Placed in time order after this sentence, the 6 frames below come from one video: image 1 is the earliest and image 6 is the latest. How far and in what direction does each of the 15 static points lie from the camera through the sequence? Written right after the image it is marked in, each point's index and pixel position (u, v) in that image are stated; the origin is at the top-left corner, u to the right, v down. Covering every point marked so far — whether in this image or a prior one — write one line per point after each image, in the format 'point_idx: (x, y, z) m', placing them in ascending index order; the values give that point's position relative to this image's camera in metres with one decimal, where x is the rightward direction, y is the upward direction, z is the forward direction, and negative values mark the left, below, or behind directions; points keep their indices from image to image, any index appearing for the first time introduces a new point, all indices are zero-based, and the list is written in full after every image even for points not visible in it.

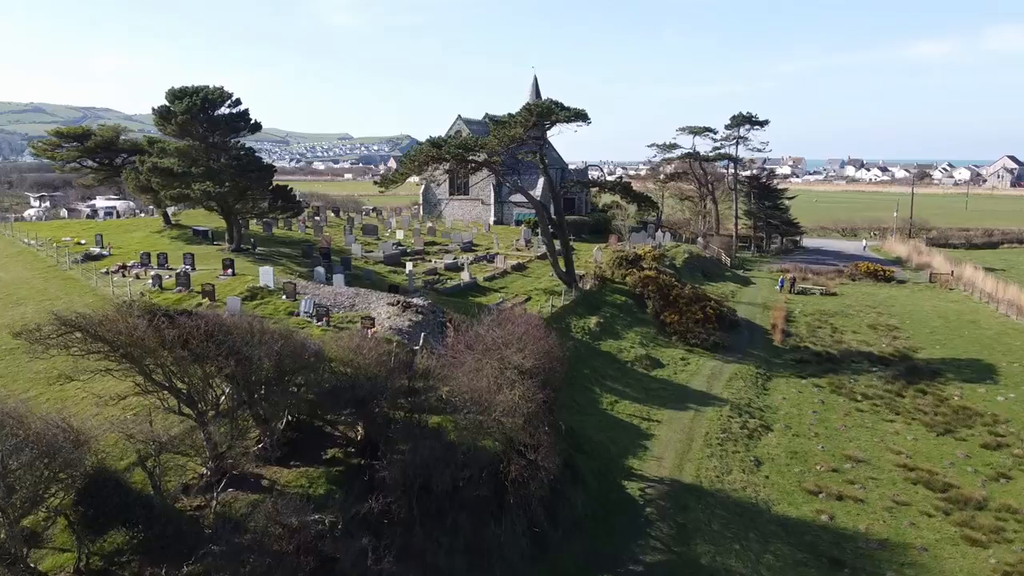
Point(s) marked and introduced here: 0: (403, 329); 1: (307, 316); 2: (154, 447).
0: (-2.6, -1.0, +19.6) m
1: (-5.0, -0.7, +20.0) m
2: (-5.1, -2.3, +11.6) m
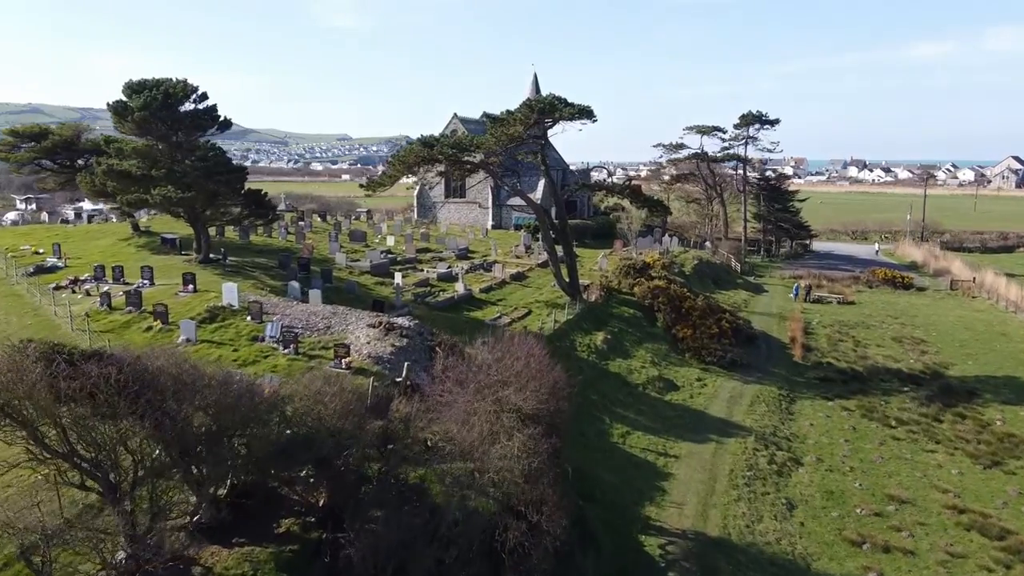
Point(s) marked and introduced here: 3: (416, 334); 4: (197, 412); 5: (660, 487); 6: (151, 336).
0: (-2.7, -1.5, +16.9) m
1: (-5.1, -1.1, +17.3) m
2: (-5.1, -2.7, +8.9) m
3: (-2.2, -1.1, +18.8) m
4: (-4.4, -1.8, +11.3) m
5: (+3.4, -4.5, +18.8) m
6: (-7.7, -1.0, +17.5) m
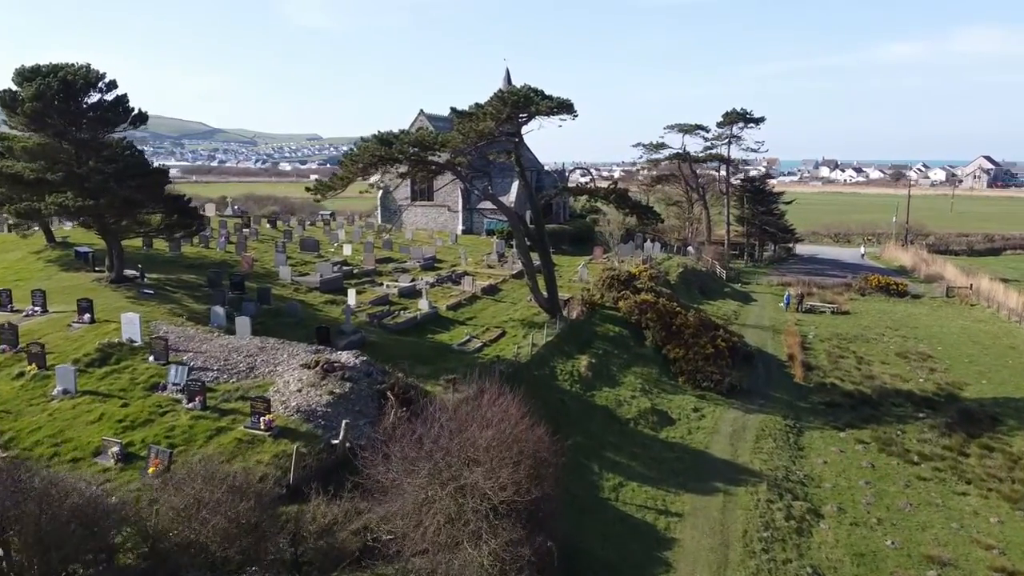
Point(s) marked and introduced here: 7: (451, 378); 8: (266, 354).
0: (-3.2, -2.0, +13.3) m
1: (-5.6, -1.7, +13.7) m
2: (-5.3, -3.3, +5.3) m
3: (-2.8, -1.6, +15.2) m
4: (-4.7, -2.3, +7.6) m
5: (+2.8, -5.1, +15.4) m
6: (-8.2, -1.6, +13.8) m
7: (-1.4, -2.1, +18.4) m
8: (-4.7, -1.3, +15.8) m
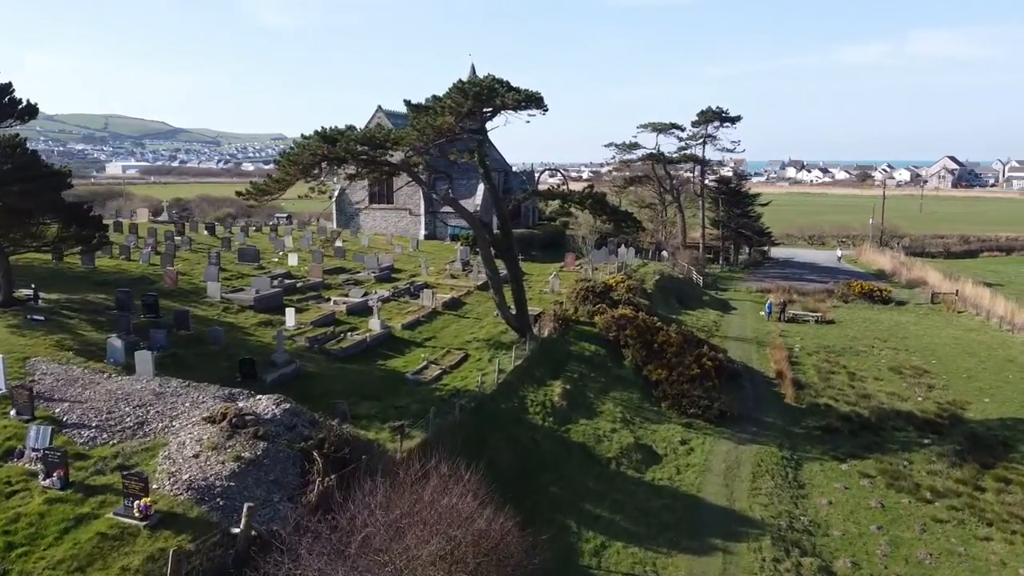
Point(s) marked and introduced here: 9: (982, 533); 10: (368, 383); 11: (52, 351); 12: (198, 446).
0: (-3.7, -2.5, +10.2) m
1: (-6.1, -2.2, +10.5) m
2: (-5.6, -3.8, +2.1) m
3: (-3.4, -2.1, +12.2) m
4: (-5.0, -2.8, +4.5) m
5: (+2.2, -5.5, +12.5) m
6: (-8.8, -2.1, +10.5) m
7: (-2.1, -2.5, +15.4) m
8: (-5.3, -1.8, +12.7) m
9: (+10.9, -5.6, +19.1) m
10: (-3.2, -2.1, +18.3) m
11: (-8.4, -1.0, +15.0) m
12: (-4.3, -2.1, +11.3) m
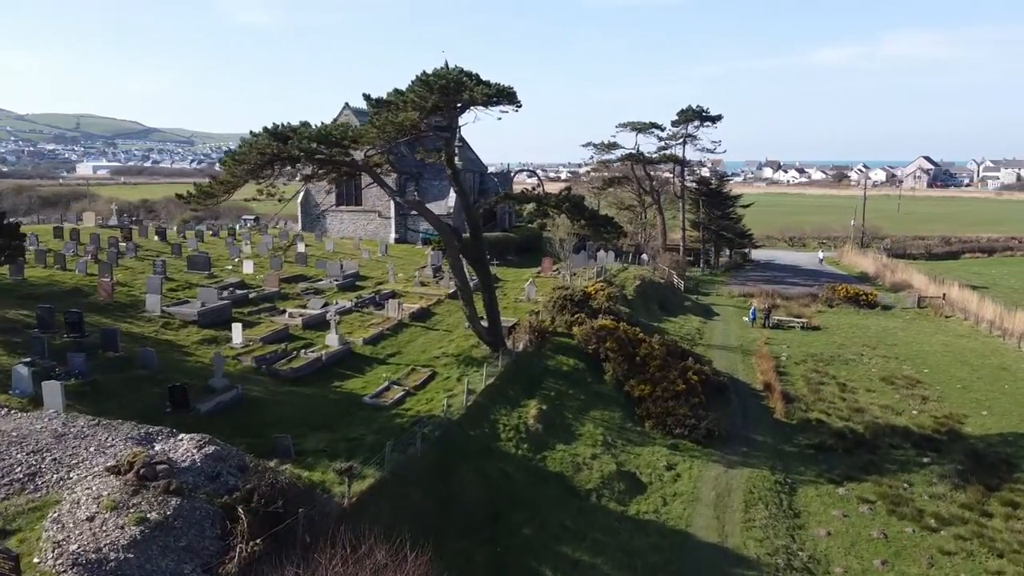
0: (-4.1, -2.8, +8.3) m
1: (-6.5, -2.5, +8.5) m
2: (-5.7, -4.1, +0.1) m
3: (-3.8, -2.4, +10.2) m
4: (-5.3, -3.1, +2.5) m
5: (+1.8, -5.8, +10.7) m
6: (-9.2, -2.5, +8.5) m
7: (-2.6, -2.8, +13.5) m
8: (-5.8, -2.1, +10.7) m
9: (+10.3, -5.9, +17.5) m
10: (-3.9, -2.4, +16.4) m
11: (-8.9, -1.4, +12.9) m
12: (-4.7, -2.4, +9.3) m
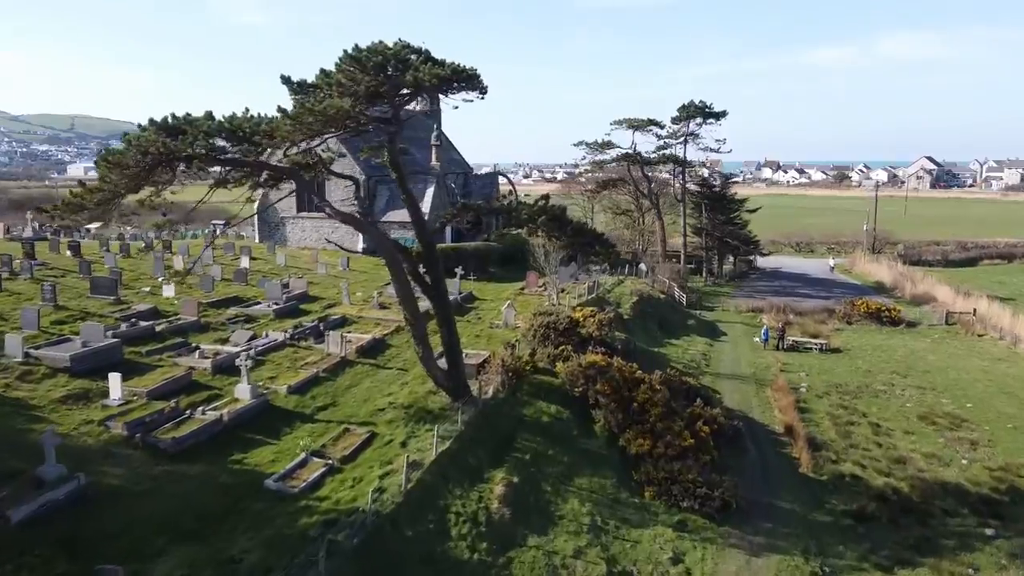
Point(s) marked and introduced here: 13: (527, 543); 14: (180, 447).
0: (-4.8, -3.5, +3.8) m
1: (-7.3, -3.3, +4.0) m
2: (-6.4, -4.8, -4.3) m
3: (-4.6, -3.1, +5.8) m
4: (-6.0, -3.9, -1.9) m
5: (+1.0, -6.5, +6.3) m
6: (-9.9, -3.2, +4.0) m
7: (-3.4, -3.6, +9.0) m
8: (-6.5, -2.8, +6.2) m
9: (+9.5, -6.6, +13.1) m
10: (-4.6, -3.1, +11.9) m
11: (-9.6, -2.1, +8.4) m
12: (-5.4, -3.2, +4.9) m
13: (+0.2, -4.3, +13.9) m
14: (-5.5, -2.6, +13.6) m
